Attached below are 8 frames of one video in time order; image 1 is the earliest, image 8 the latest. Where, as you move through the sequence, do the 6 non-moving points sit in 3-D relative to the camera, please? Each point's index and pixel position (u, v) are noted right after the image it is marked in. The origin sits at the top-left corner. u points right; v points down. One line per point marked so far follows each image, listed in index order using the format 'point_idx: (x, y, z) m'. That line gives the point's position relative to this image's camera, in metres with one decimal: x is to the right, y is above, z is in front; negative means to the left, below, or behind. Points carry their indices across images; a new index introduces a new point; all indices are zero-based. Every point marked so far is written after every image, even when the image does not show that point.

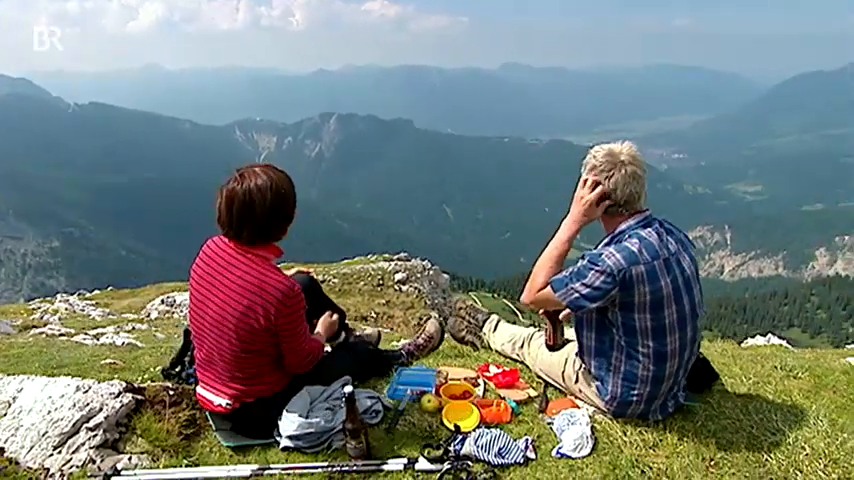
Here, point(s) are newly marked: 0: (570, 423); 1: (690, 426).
0: (+4.2, -5.2, +16.0) m
1: (+7.7, -5.4, +16.5) m
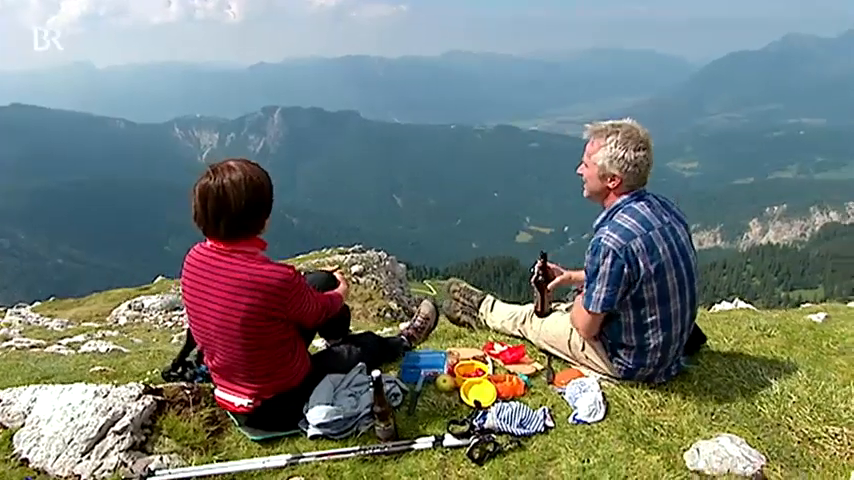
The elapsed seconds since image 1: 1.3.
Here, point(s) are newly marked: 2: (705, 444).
0: (+4.8, -4.5, +16.9) m
1: (+8.2, -4.6, +17.7) m
2: (+7.4, -5.4, +14.9) m
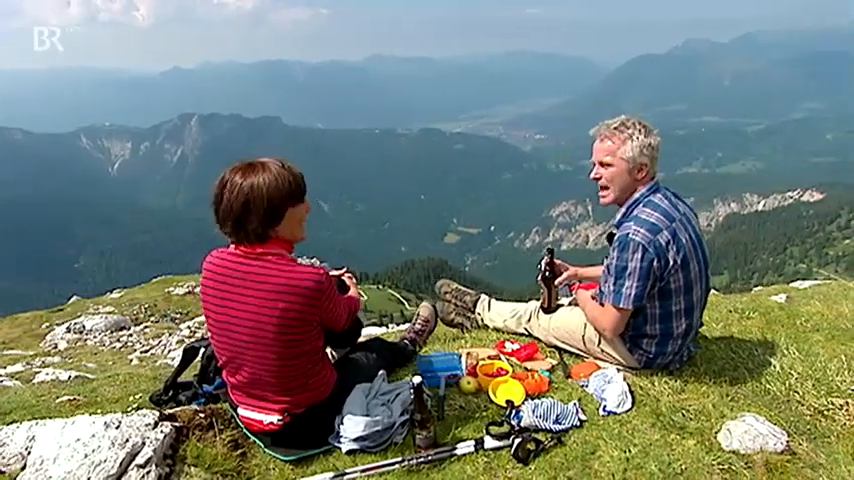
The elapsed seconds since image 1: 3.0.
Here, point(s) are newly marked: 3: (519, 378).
0: (+5.6, -4.3, +17.1) m
1: (+8.8, -4.2, +18.3) m
2: (+8.4, -5.1, +15.4) m
3: (+3.0, -4.4, +17.7) m
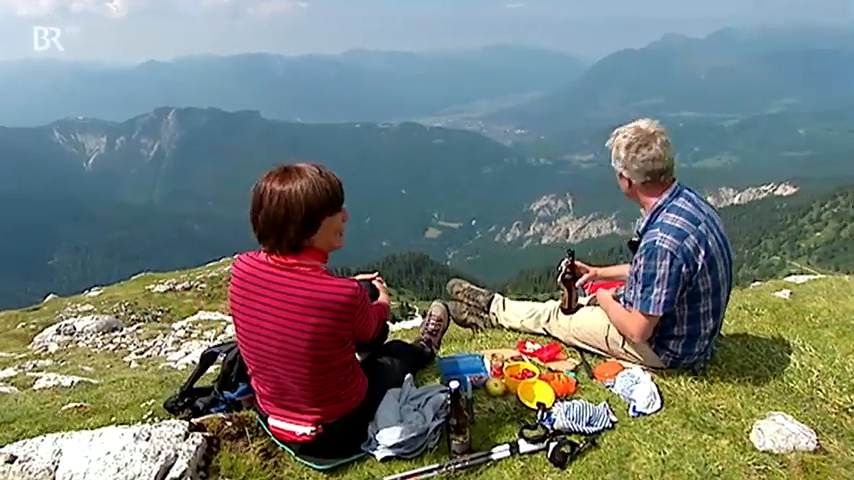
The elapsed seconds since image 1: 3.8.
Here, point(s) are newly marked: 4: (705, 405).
0: (+6.4, -4.3, +17.1) m
1: (+9.6, -4.2, +18.4) m
2: (+9.3, -5.1, +15.5) m
3: (+3.8, -4.4, +17.6) m
4: (+8.1, -4.9, +16.5) m
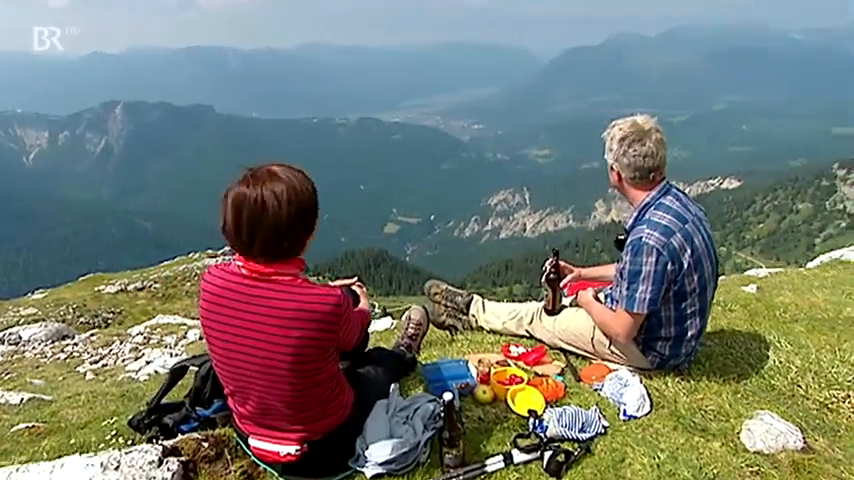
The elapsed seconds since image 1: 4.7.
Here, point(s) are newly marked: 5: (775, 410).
0: (+6.0, -4.4, +16.9) m
1: (+9.1, -4.2, +18.4) m
2: (+9.0, -5.1, +15.5) m
3: (+3.3, -4.4, +17.2) m
4: (+7.7, -4.9, +16.4) m
5: (+10.3, -5.0, +16.7) m
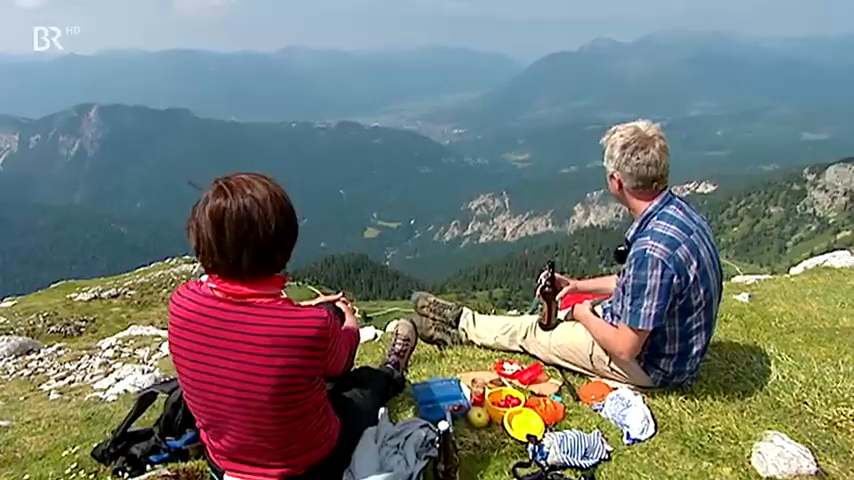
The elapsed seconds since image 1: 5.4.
0: (+5.7, -4.7, +15.9) m
1: (+8.8, -4.5, +17.6) m
2: (+8.8, -5.4, +14.6) m
3: (+3.1, -4.8, +16.2) m
4: (+7.5, -5.2, +15.5) m
5: (+10.0, -5.4, +15.9) m
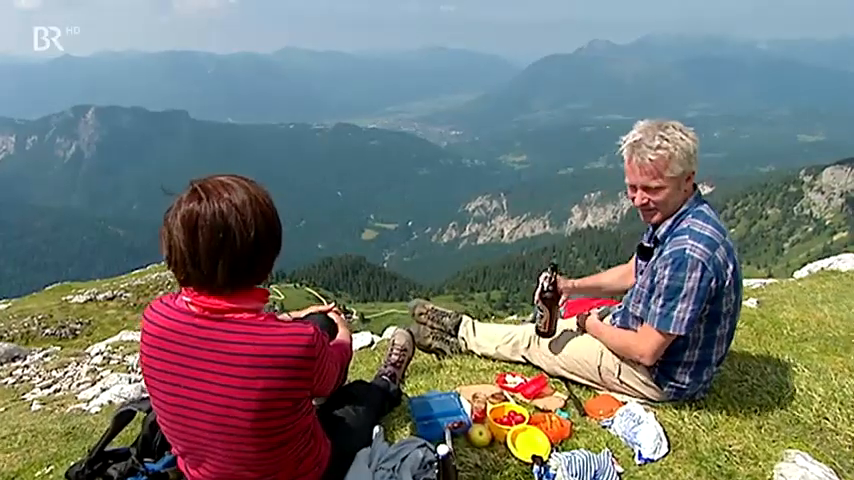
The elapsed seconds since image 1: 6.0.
0: (+5.6, -4.9, +14.9) m
1: (+8.7, -4.7, +16.6) m
2: (+8.7, -5.5, +13.7) m
3: (+3.0, -4.9, +15.2) m
4: (+7.4, -5.4, +14.5) m
5: (+10.0, -5.5, +14.9) m
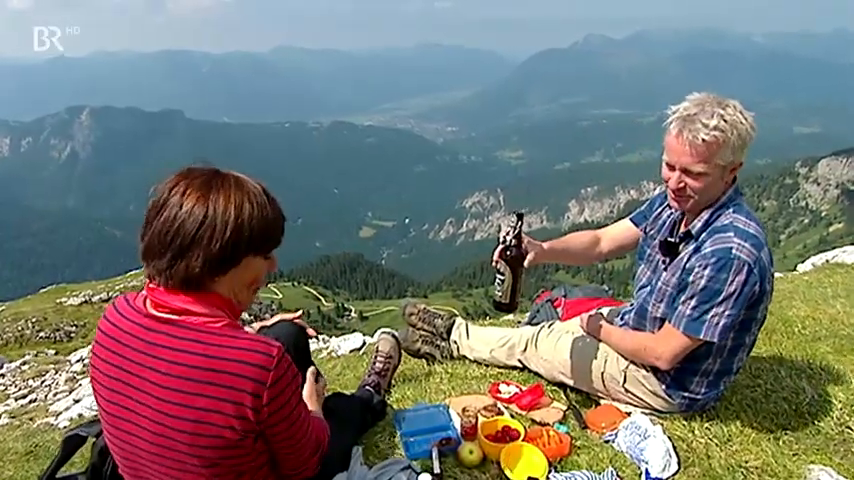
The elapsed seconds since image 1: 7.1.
0: (+5.3, -4.7, +13.6) m
1: (+8.3, -4.5, +15.2) m
2: (+8.4, -5.4, +12.3) m
3: (+2.6, -4.9, +13.8) m
4: (+7.1, -5.3, +13.2) m
5: (+9.6, -5.3, +13.5) m
